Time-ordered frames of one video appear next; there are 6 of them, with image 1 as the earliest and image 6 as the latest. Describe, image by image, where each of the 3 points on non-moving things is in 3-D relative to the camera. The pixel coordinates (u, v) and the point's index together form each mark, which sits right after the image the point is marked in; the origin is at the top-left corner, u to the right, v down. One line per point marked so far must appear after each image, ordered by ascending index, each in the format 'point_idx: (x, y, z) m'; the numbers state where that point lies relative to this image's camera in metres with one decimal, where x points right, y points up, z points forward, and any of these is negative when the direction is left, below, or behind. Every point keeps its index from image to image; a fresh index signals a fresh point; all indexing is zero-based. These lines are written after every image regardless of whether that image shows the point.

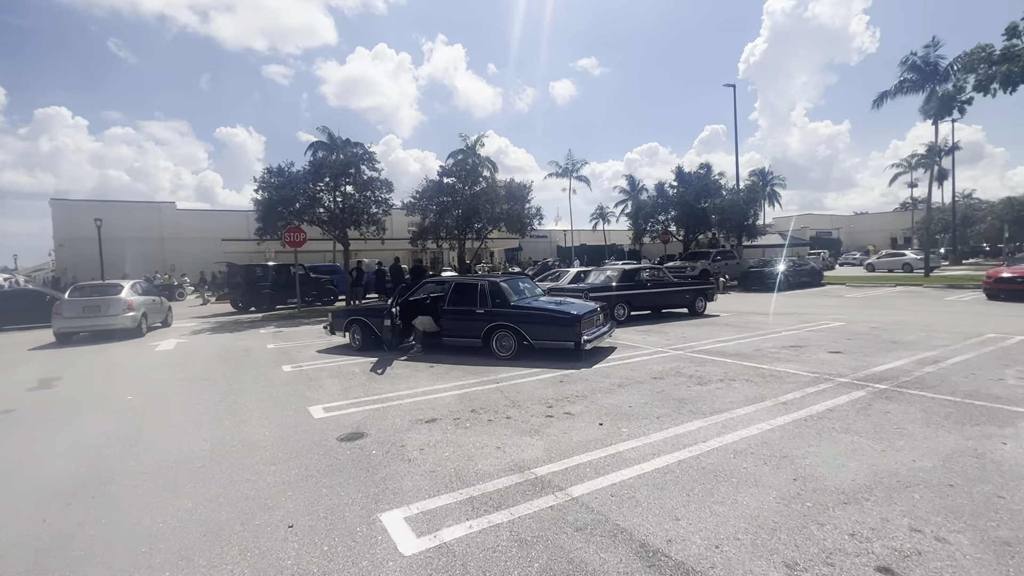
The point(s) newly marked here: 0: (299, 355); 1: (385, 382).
0: (-5.0, -1.6, +11.2) m
1: (-2.2, -1.6, +8.3) m
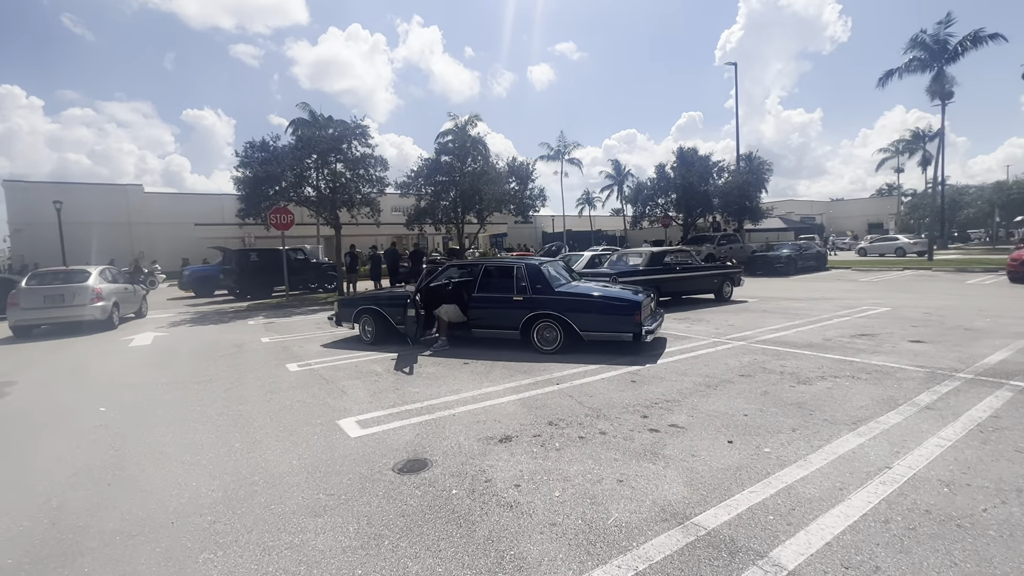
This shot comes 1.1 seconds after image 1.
0: (-4.3, -1.3, +9.7) m
1: (-1.3, -1.4, +6.9) m
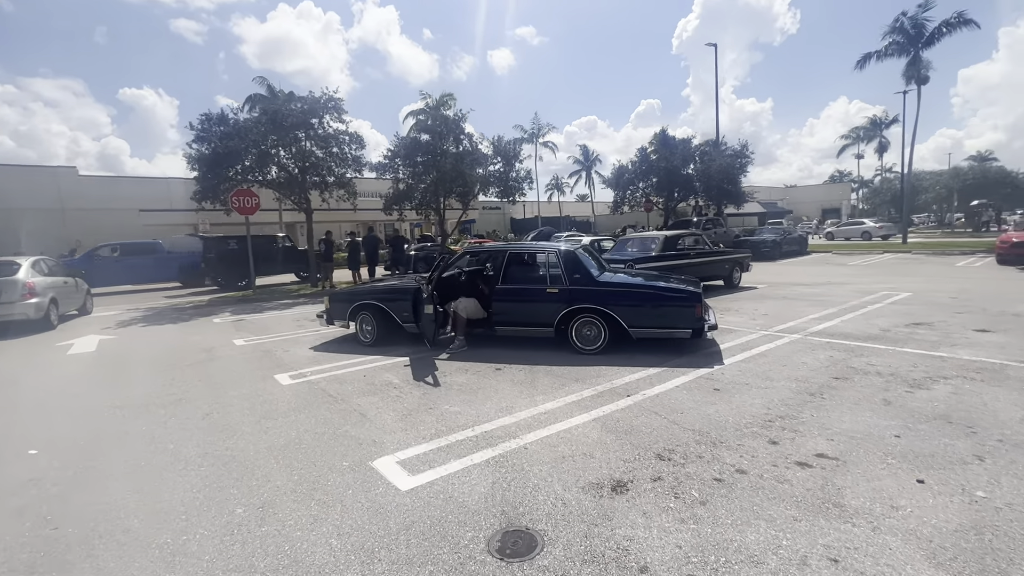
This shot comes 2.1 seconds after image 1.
0: (-3.8, -1.2, +8.1) m
1: (-0.6, -1.3, +5.6) m
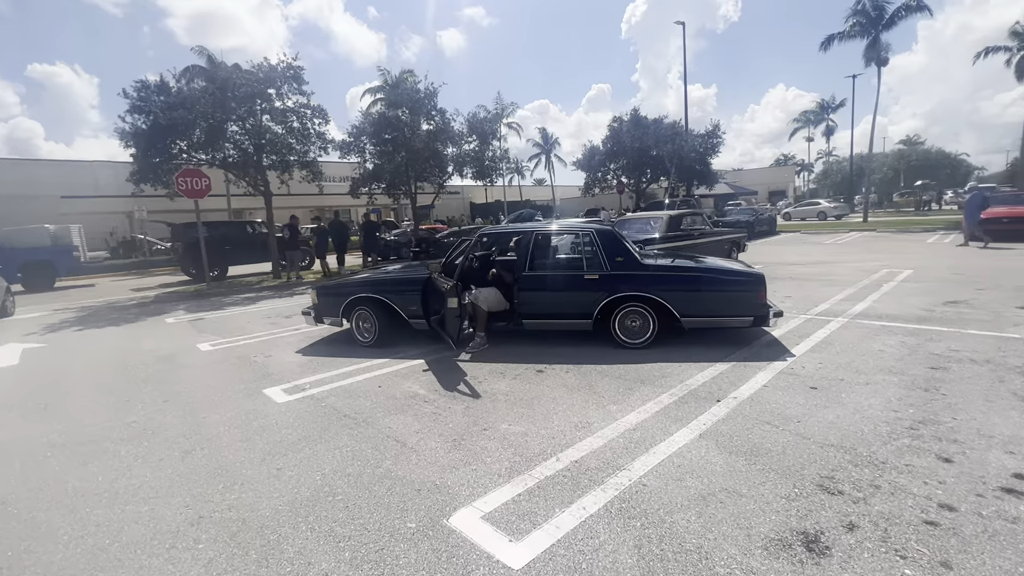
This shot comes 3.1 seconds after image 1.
0: (-3.4, -1.1, +6.8) m
1: (0.0, -1.2, +4.5) m
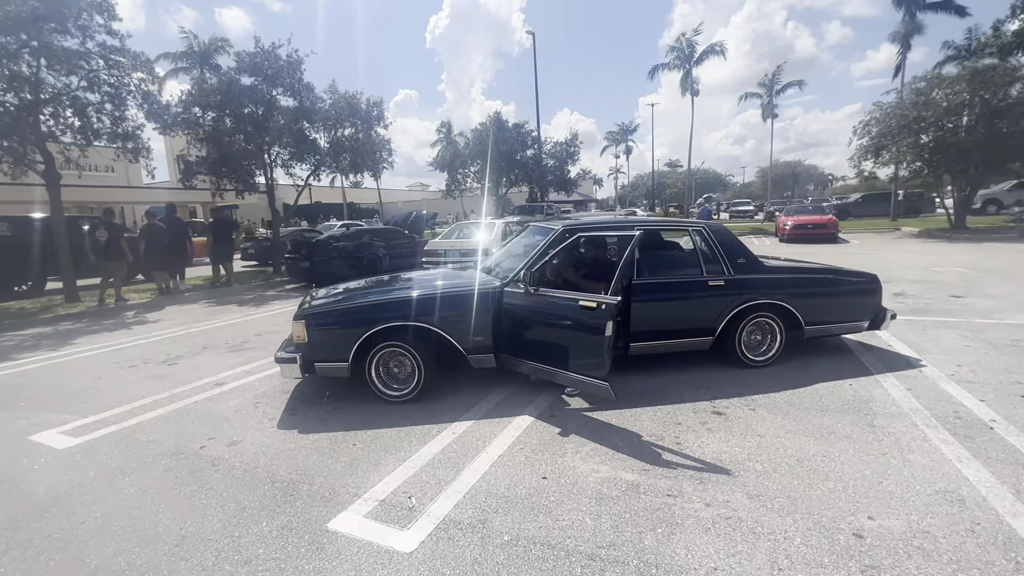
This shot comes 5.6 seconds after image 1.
0: (-2.0, -1.3, +3.8) m
1: (+2.0, -1.3, +3.0) m
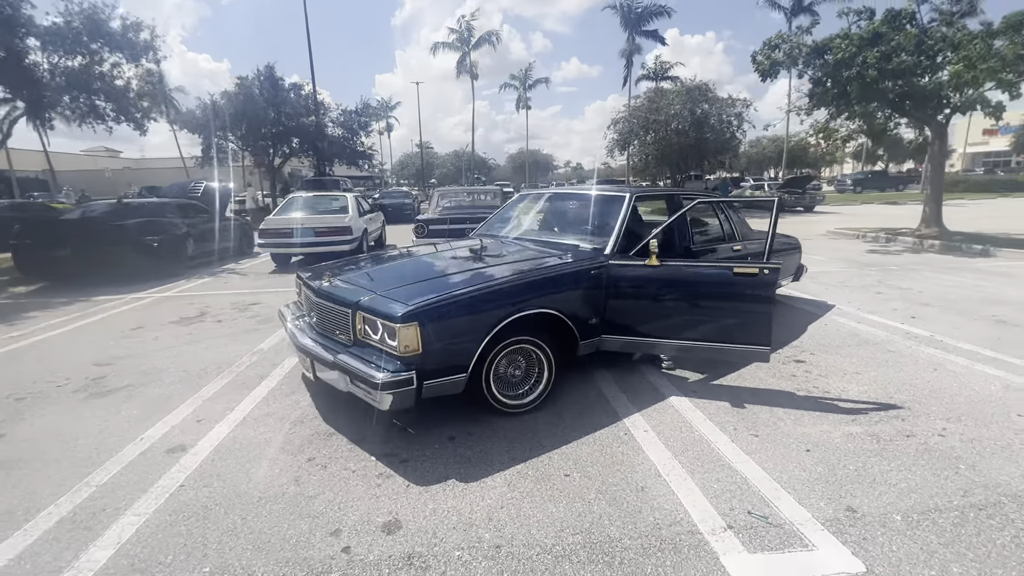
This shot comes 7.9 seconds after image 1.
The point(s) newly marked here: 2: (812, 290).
0: (-0.2, -1.3, +2.5) m
1: (+3.7, -0.9, +3.7) m
2: (+5.1, 0.0, +8.0) m
